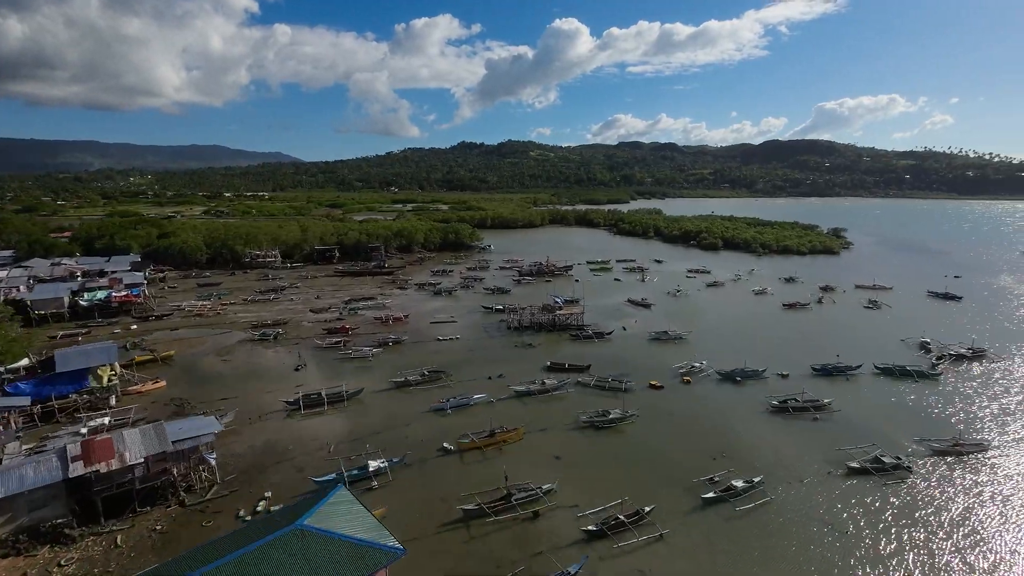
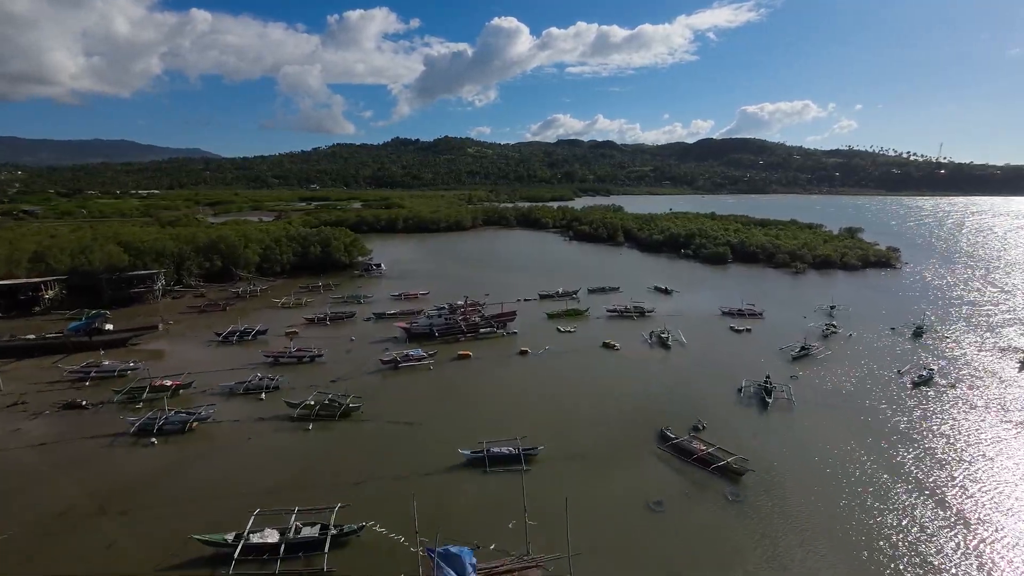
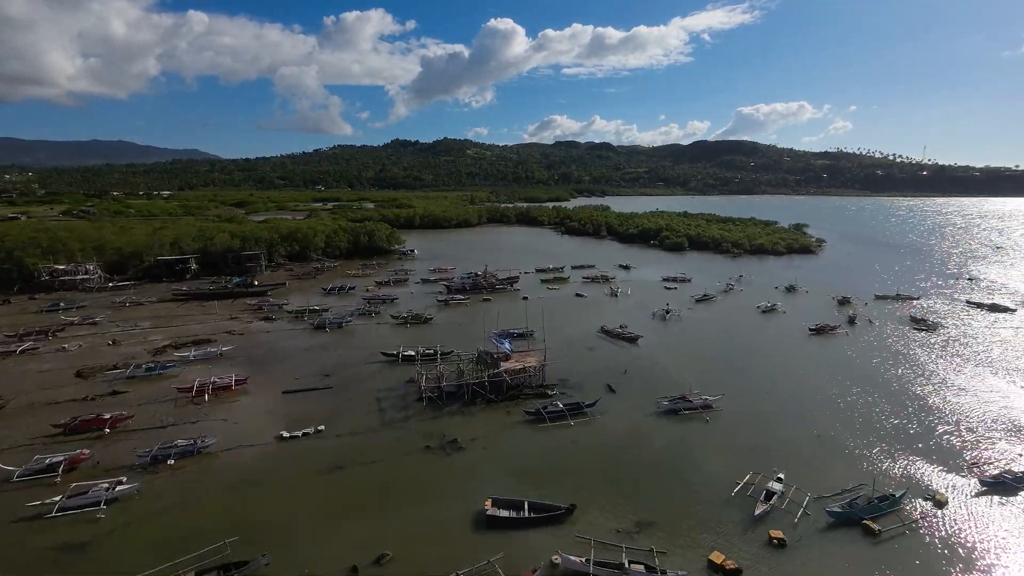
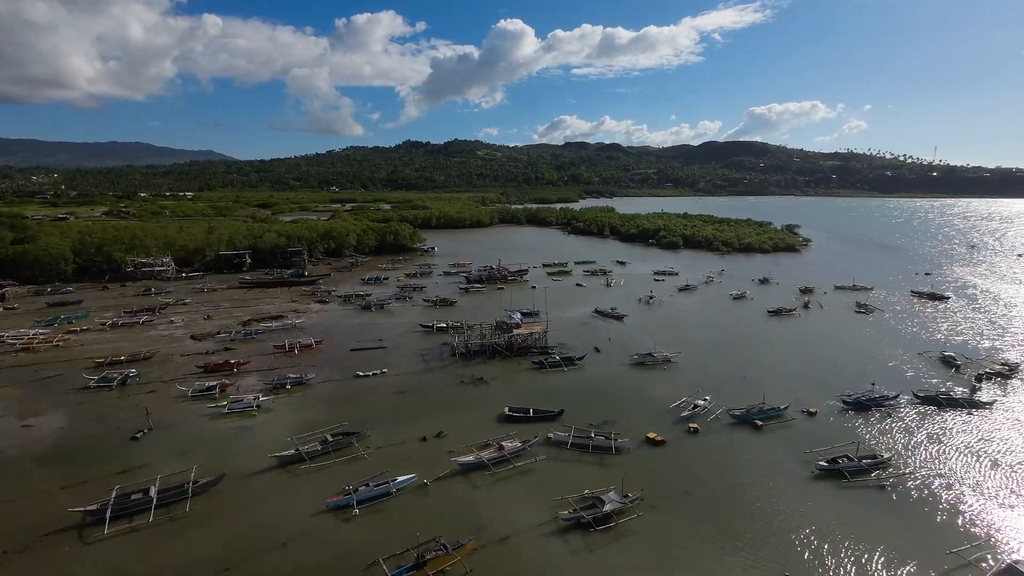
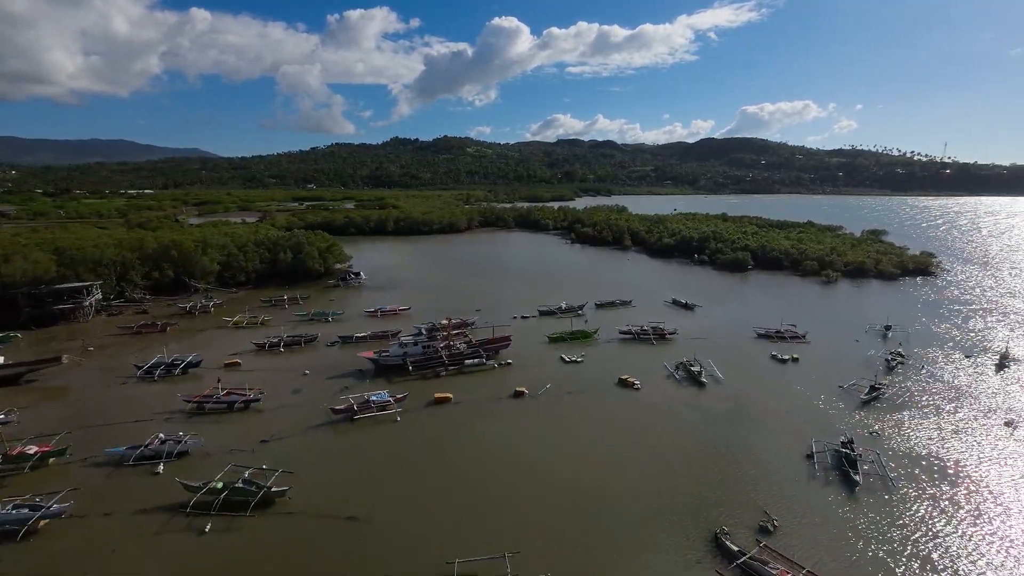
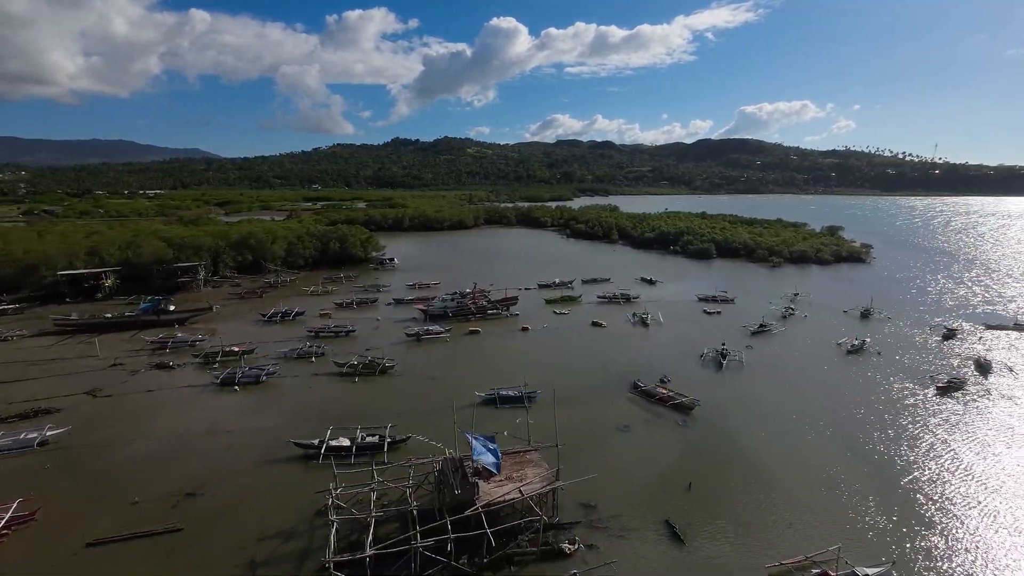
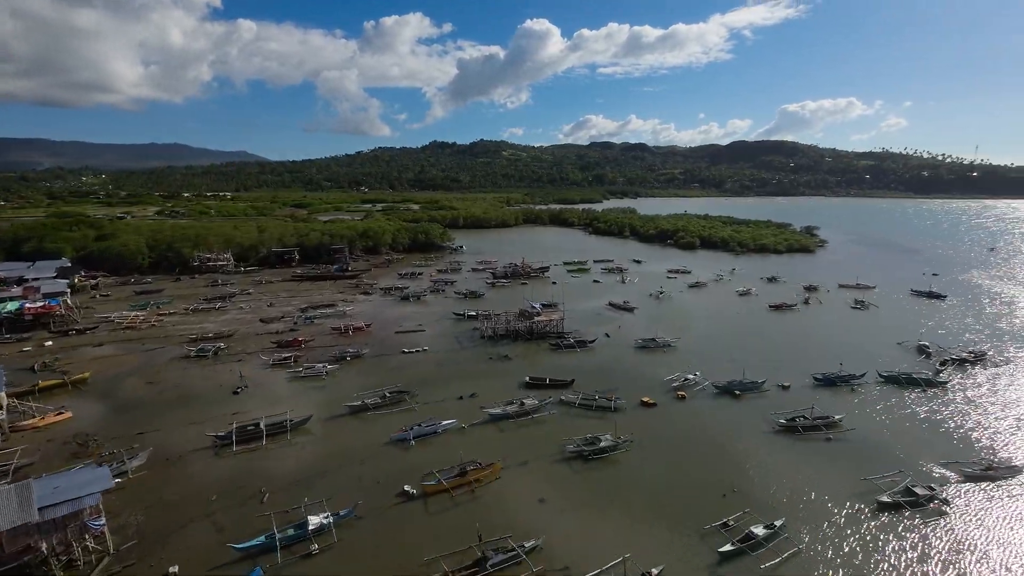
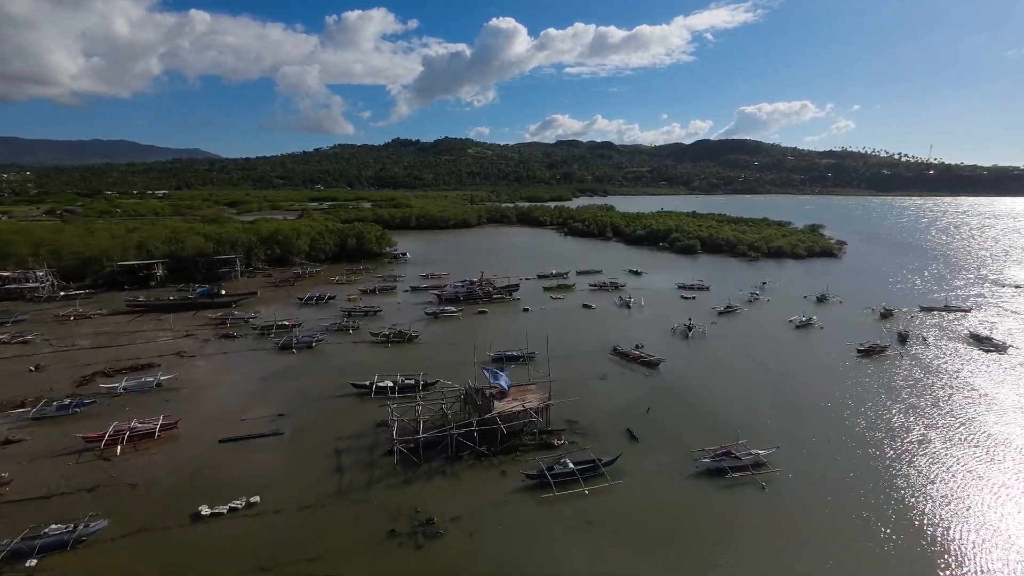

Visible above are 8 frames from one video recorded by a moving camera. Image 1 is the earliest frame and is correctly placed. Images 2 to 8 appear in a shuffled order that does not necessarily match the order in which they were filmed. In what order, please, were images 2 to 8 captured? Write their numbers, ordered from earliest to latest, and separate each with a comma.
7, 4, 3, 8, 6, 2, 5
